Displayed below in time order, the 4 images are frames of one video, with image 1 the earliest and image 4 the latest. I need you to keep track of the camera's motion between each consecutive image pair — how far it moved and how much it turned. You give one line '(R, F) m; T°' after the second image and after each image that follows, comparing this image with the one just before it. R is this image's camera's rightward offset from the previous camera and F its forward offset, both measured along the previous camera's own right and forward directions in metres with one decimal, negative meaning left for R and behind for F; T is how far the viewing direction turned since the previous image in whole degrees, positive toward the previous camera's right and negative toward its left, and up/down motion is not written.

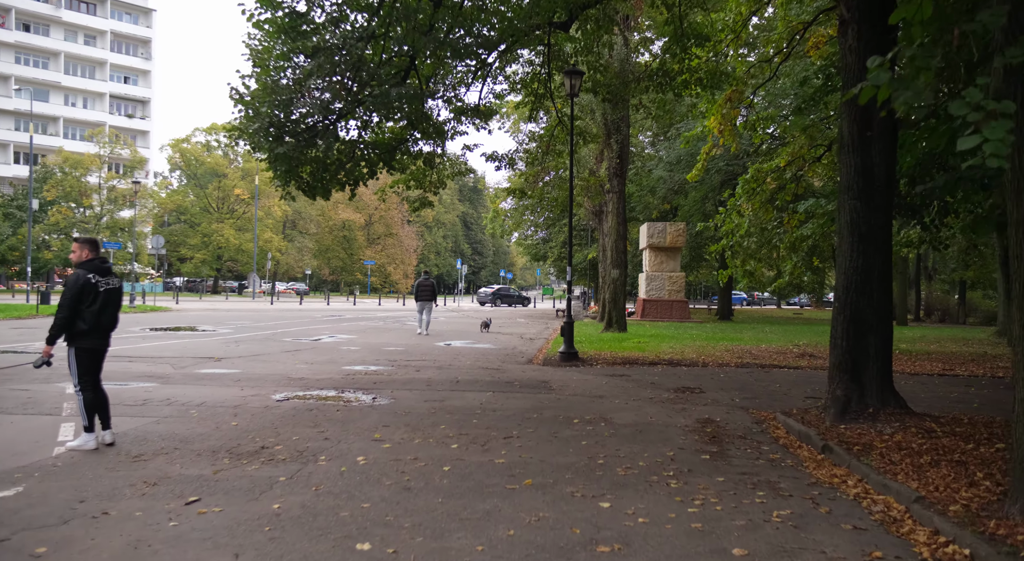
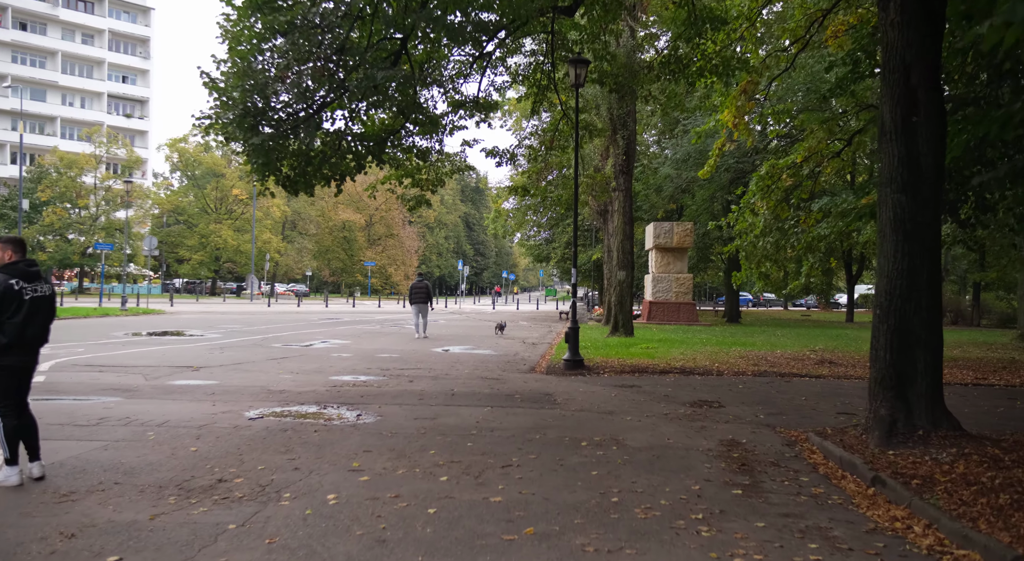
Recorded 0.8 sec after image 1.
(0.0, +0.9) m; 0°
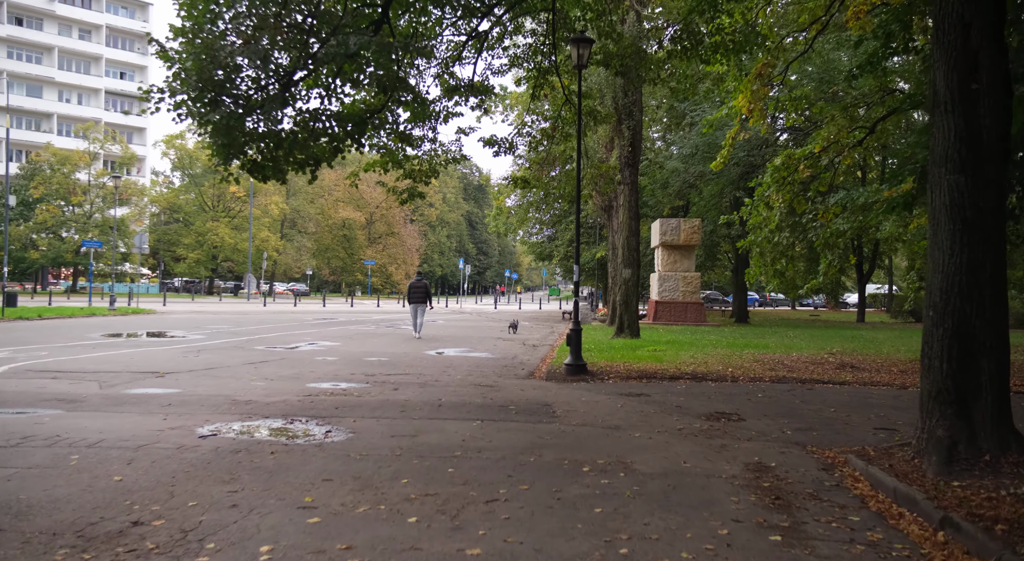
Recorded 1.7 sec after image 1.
(+0.1, +1.1) m; 0°
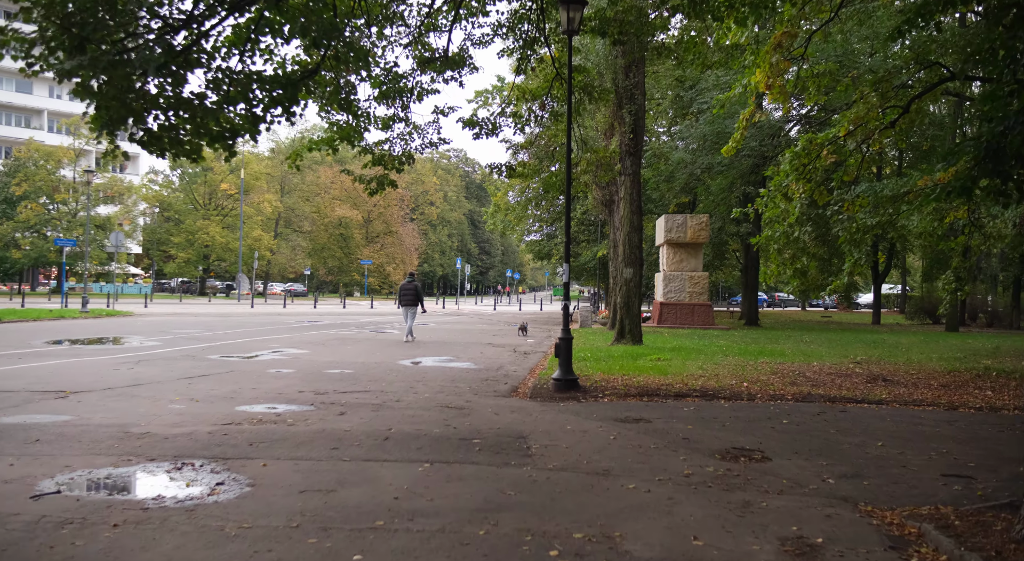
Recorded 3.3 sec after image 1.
(+0.4, +1.8) m; 0°
